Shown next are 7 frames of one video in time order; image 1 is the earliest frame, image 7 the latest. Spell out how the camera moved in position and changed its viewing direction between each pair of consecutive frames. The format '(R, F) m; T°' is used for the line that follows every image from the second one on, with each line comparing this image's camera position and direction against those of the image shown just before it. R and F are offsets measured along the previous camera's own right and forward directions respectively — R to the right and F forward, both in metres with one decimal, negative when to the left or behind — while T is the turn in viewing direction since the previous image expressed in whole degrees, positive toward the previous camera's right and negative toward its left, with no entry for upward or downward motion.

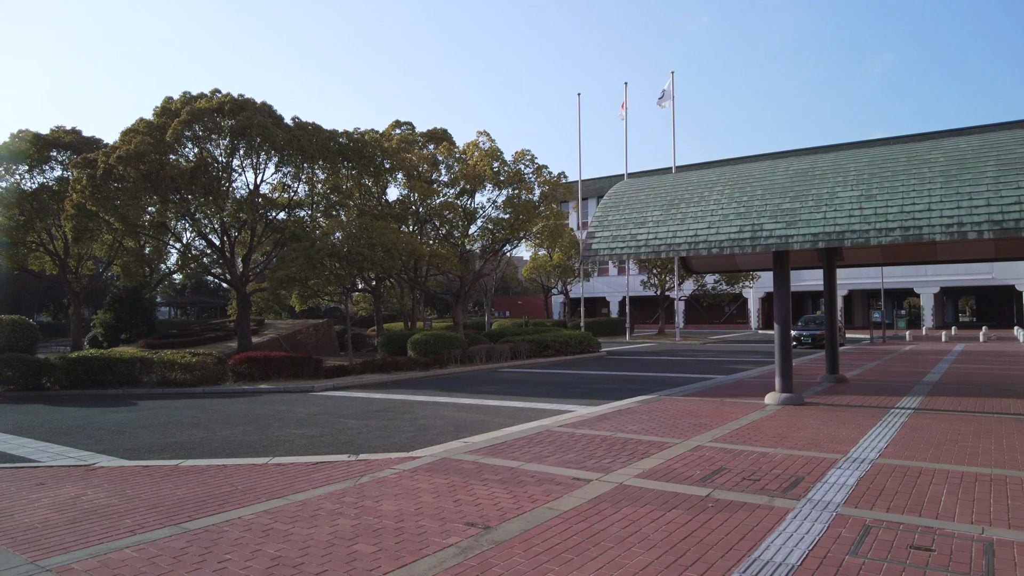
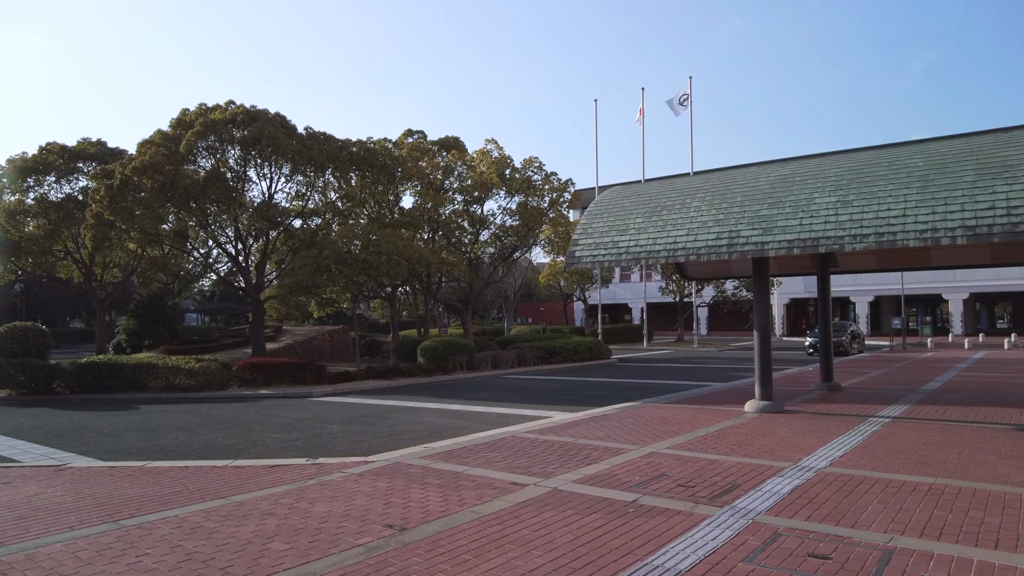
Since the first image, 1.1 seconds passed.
(+0.8, -0.1) m; -2°
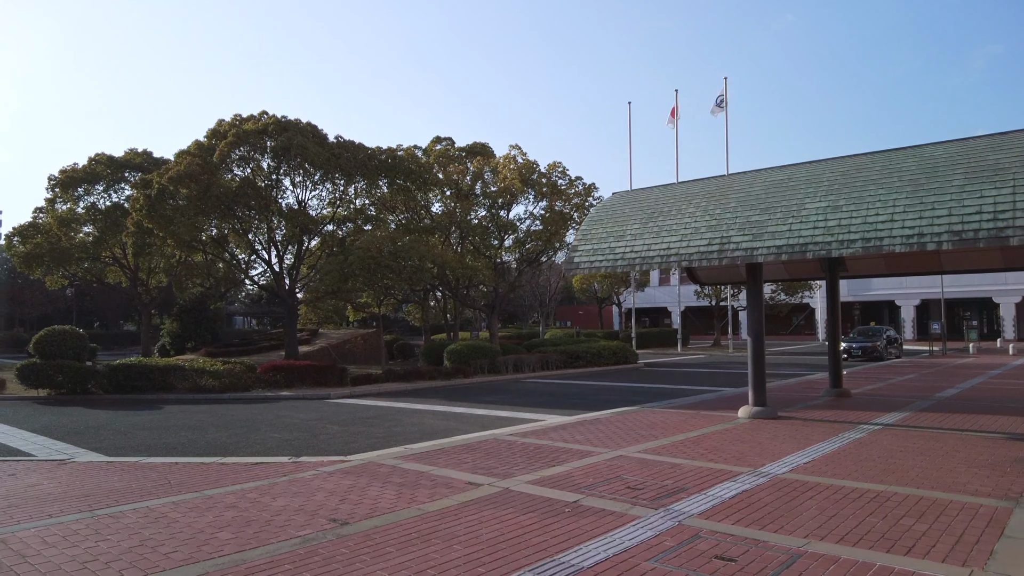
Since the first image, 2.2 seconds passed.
(+0.9, -0.2) m; -4°
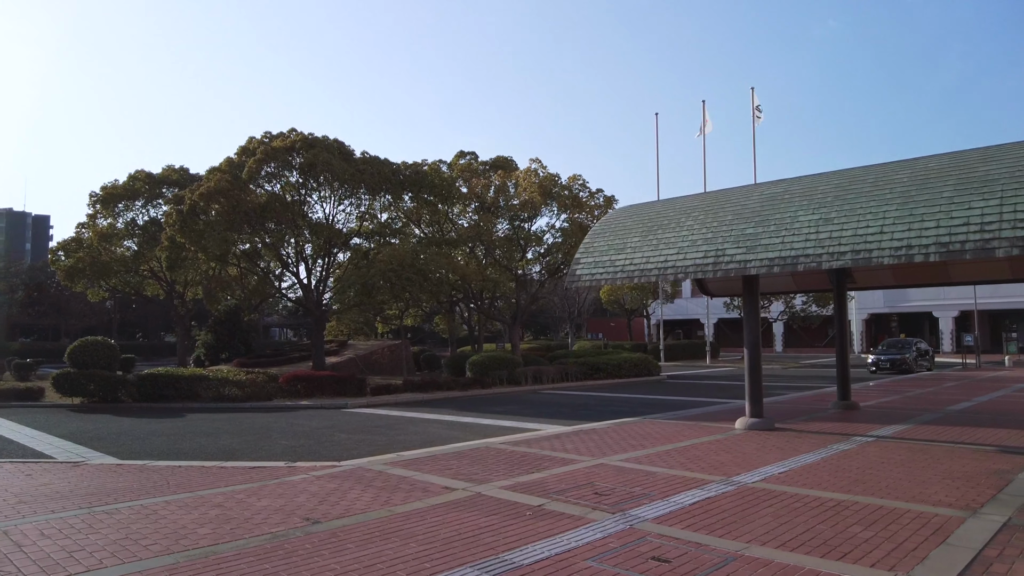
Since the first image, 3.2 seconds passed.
(+0.6, -0.3) m; -3°
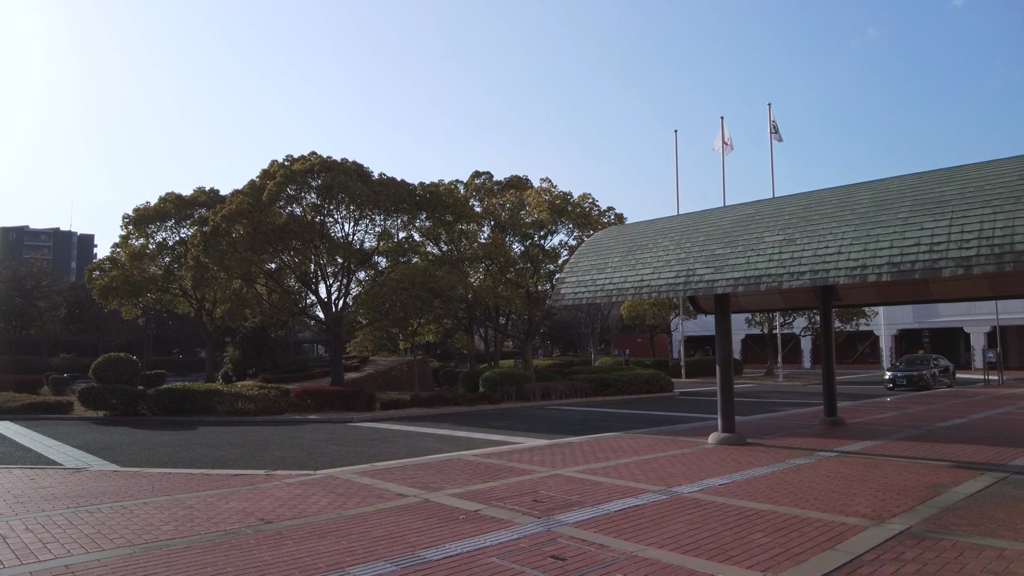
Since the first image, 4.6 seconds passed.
(+0.9, -0.5) m; -3°
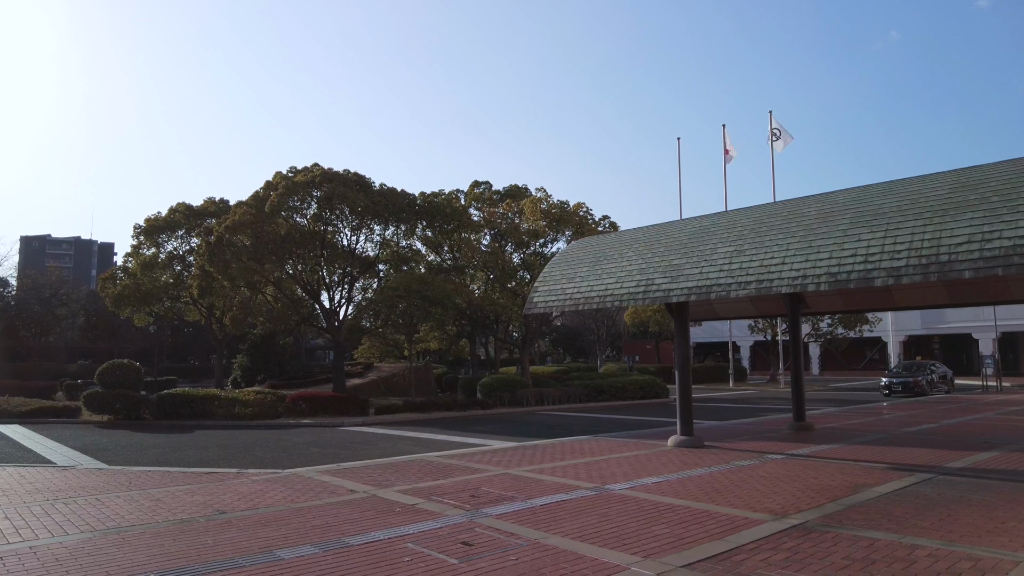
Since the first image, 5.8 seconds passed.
(+0.9, -0.6) m; -1°
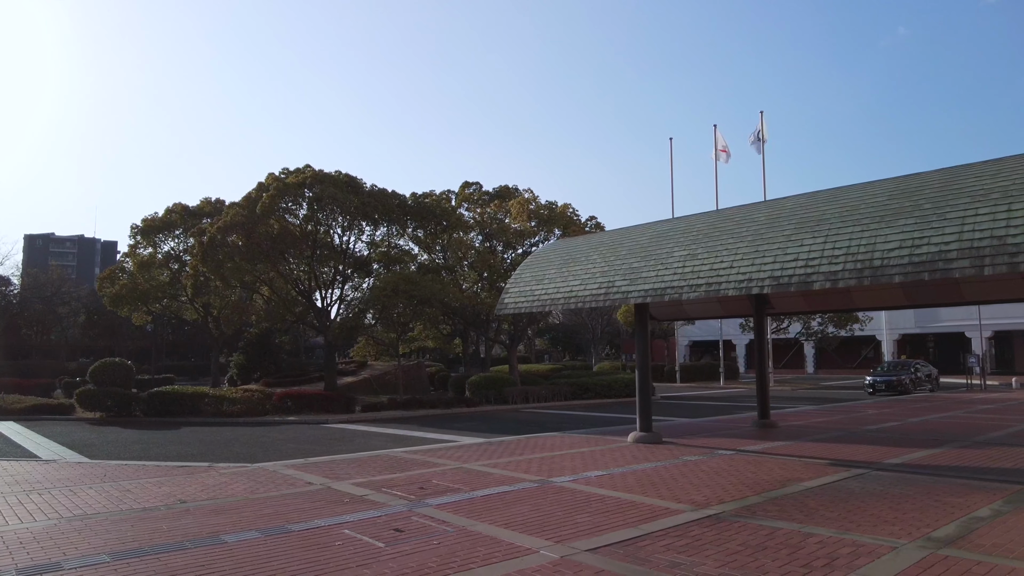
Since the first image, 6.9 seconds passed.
(+0.7, -0.5) m; 0°
